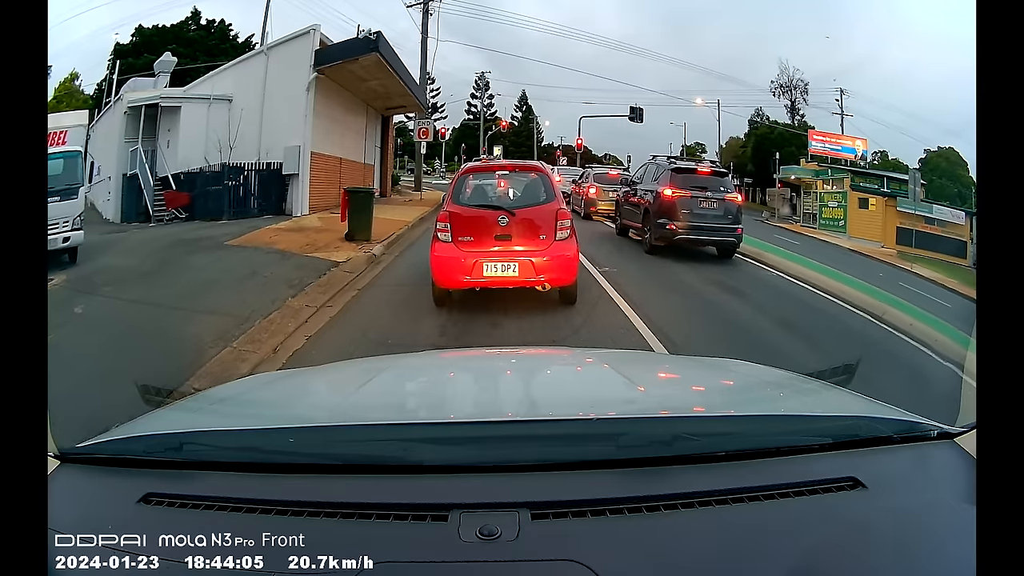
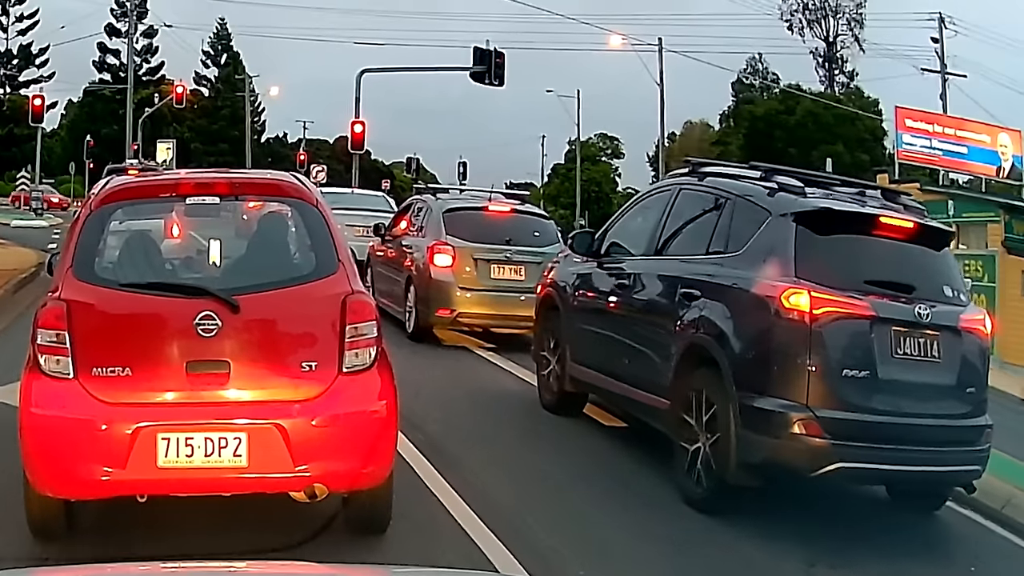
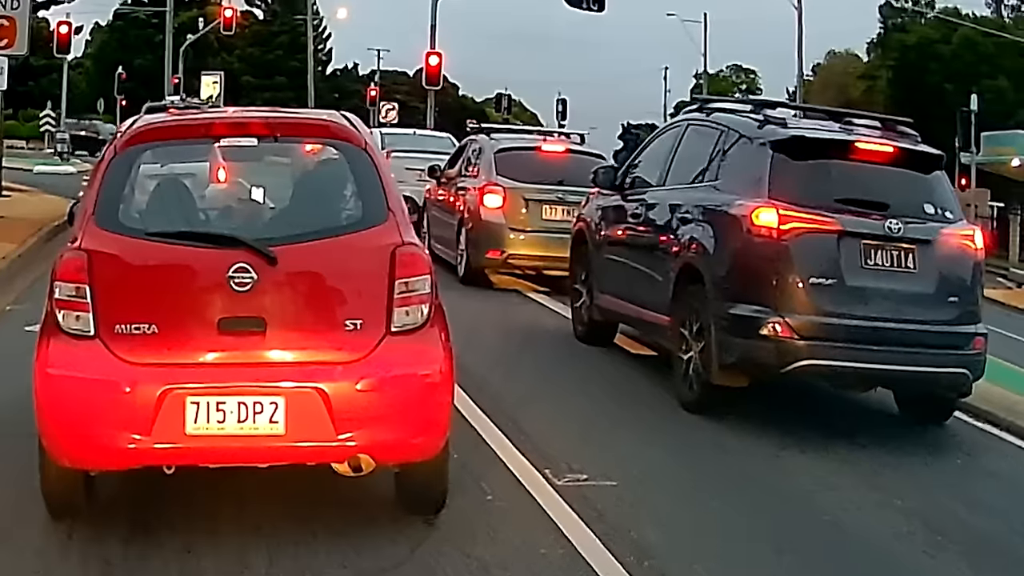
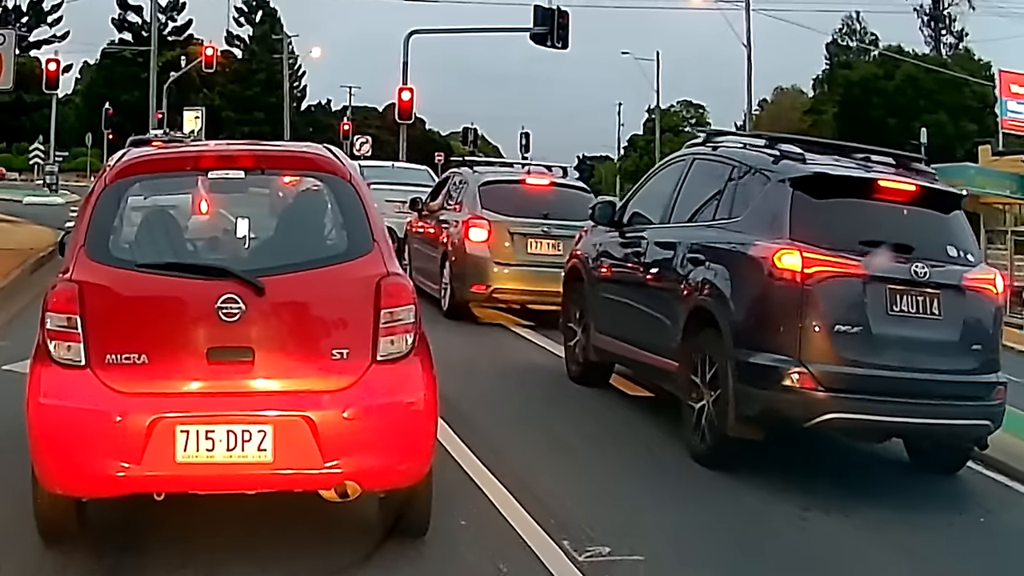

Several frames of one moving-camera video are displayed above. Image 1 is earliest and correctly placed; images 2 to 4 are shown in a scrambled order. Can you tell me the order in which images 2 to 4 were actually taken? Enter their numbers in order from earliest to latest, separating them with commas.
3, 4, 2
